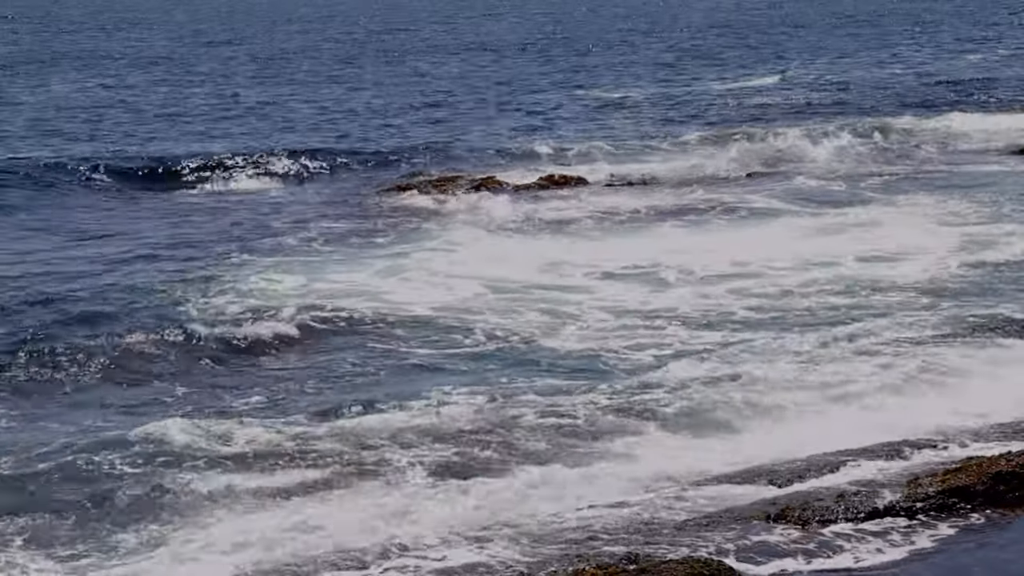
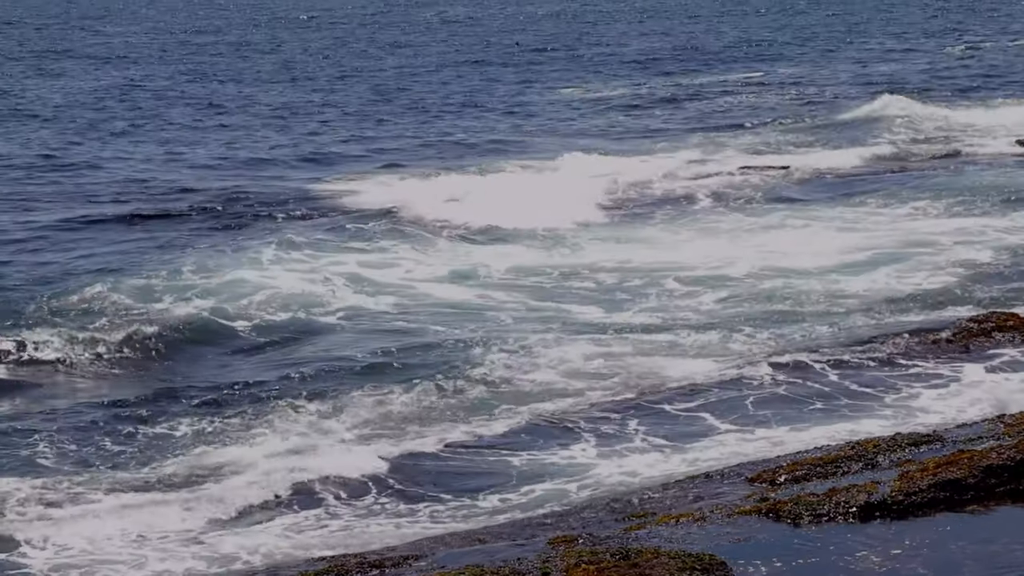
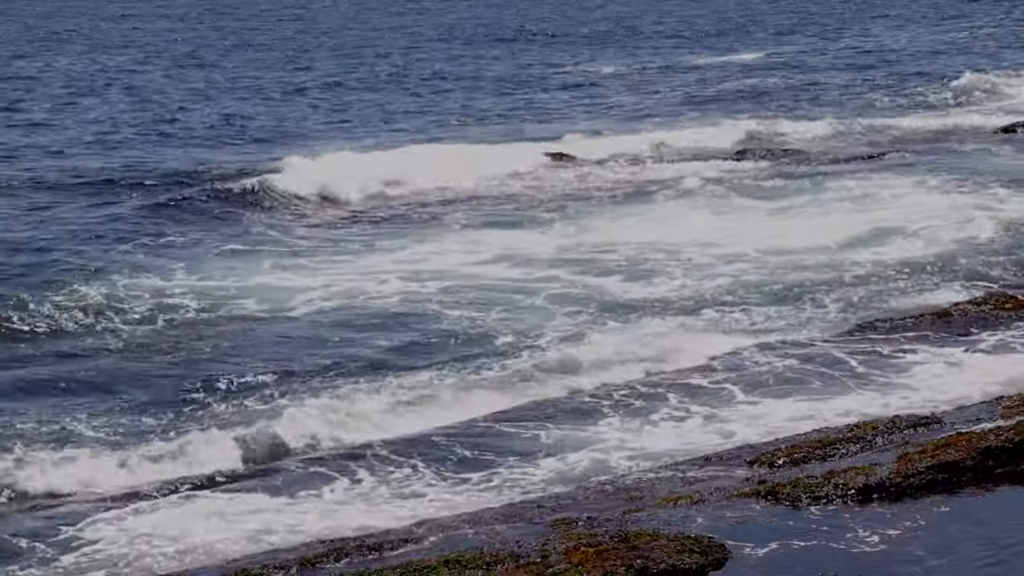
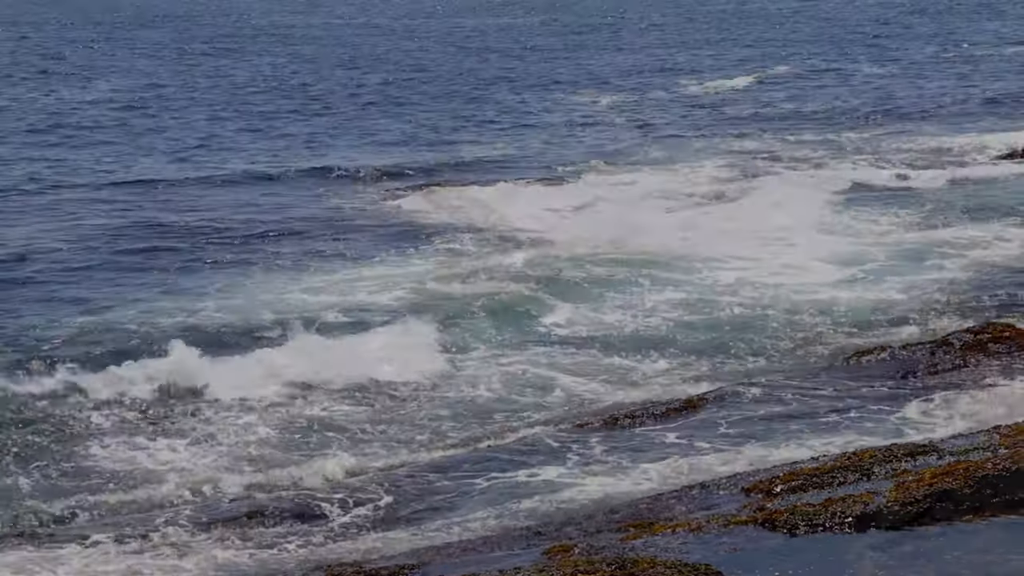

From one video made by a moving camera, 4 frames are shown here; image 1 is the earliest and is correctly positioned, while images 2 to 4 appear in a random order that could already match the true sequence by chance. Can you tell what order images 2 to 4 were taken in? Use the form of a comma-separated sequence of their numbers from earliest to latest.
3, 2, 4
